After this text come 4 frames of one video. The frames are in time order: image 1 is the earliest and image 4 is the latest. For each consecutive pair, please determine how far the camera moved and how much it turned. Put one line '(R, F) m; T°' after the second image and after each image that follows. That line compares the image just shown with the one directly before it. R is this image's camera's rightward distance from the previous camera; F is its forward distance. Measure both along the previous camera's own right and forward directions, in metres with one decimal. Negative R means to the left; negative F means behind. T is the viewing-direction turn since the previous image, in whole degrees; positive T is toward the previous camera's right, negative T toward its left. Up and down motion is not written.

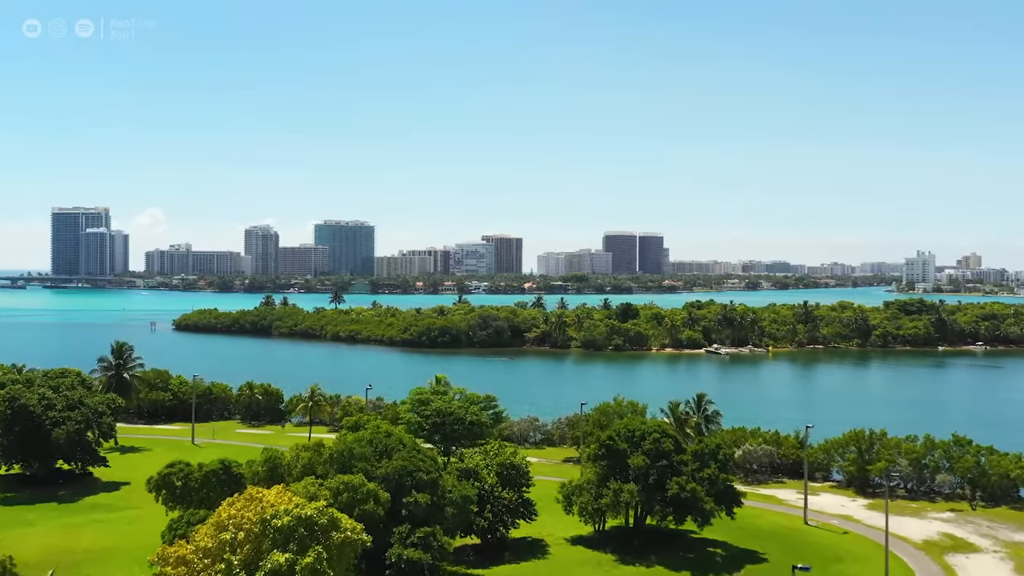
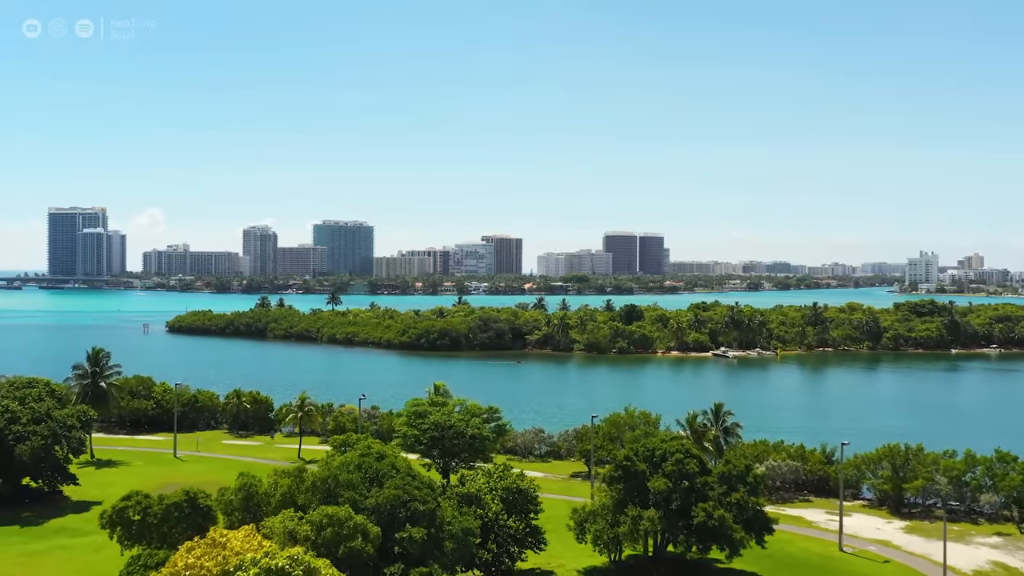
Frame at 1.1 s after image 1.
(-0.2, +2.7) m; 0°
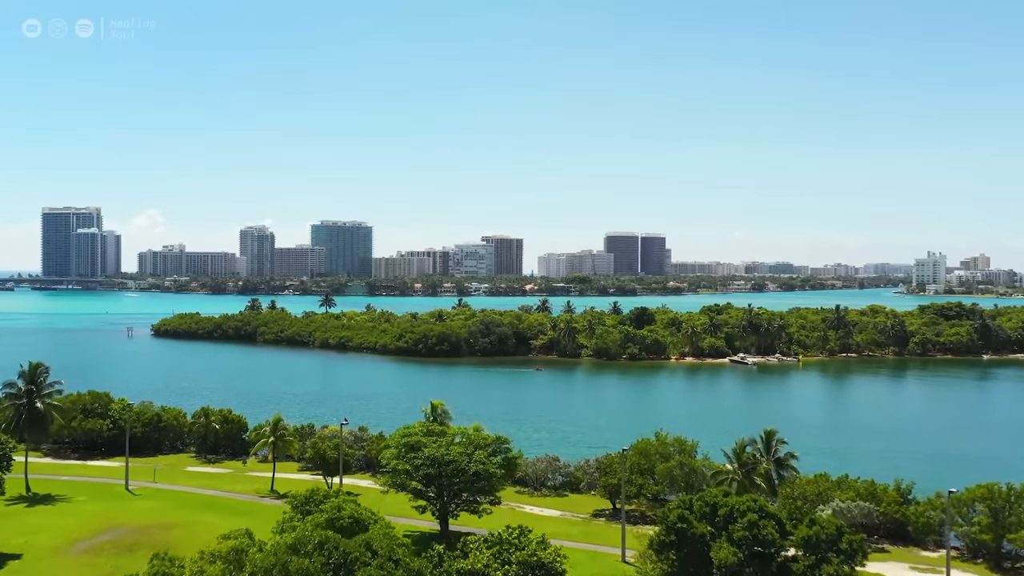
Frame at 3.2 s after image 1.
(-0.4, +5.8) m; 0°
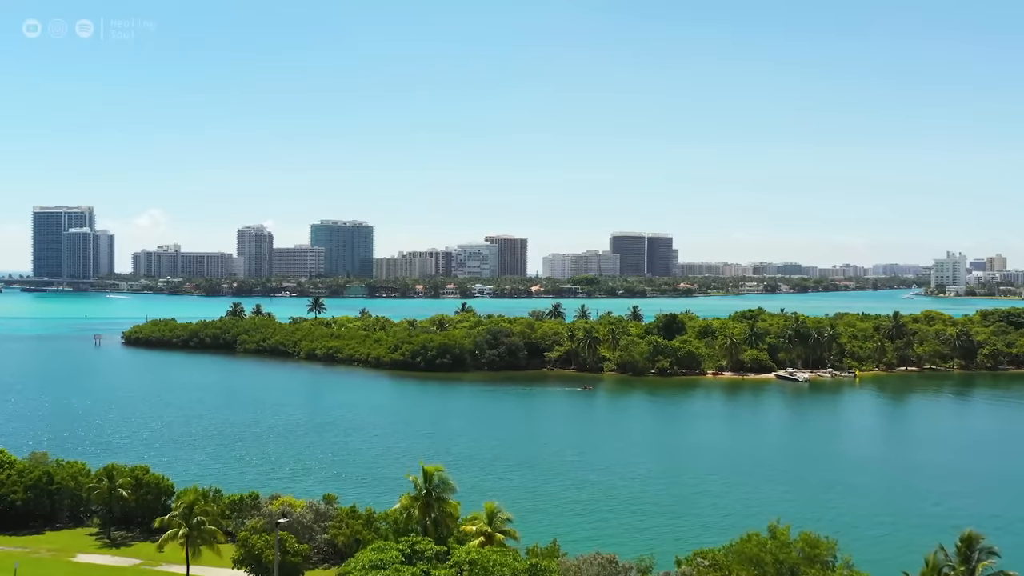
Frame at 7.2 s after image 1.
(-0.9, +11.4) m; 0°
